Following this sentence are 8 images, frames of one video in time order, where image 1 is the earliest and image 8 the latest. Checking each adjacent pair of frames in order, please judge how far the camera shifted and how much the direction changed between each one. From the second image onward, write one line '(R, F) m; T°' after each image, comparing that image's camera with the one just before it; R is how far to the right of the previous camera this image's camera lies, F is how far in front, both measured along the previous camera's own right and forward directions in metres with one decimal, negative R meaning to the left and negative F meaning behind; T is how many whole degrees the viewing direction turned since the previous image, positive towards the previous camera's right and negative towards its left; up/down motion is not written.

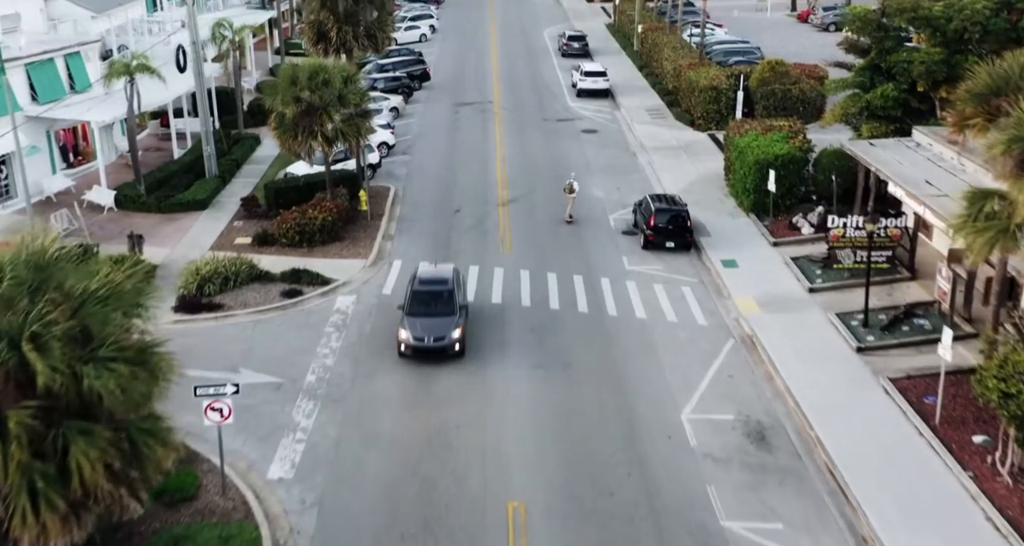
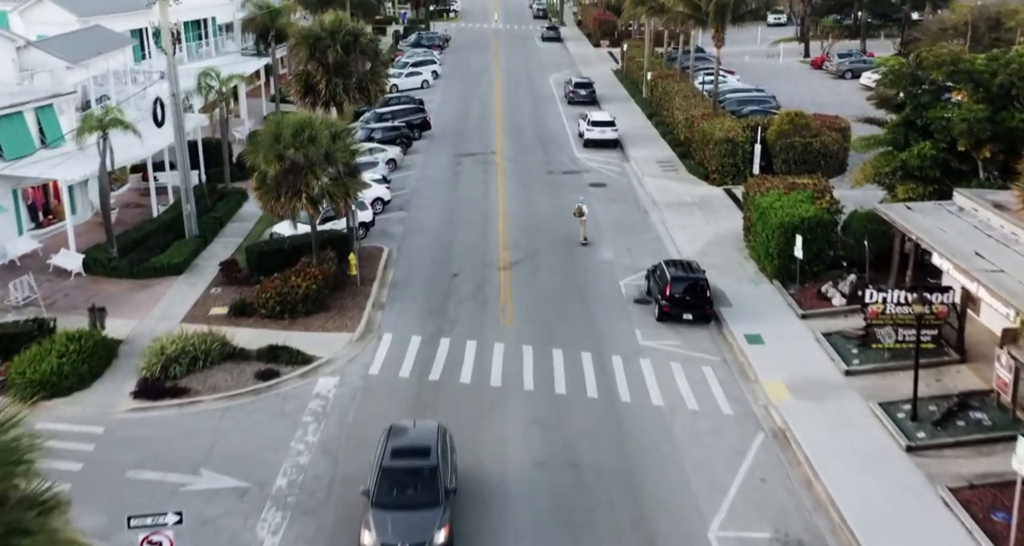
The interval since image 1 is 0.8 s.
(+0.1, +2.4) m; 0°
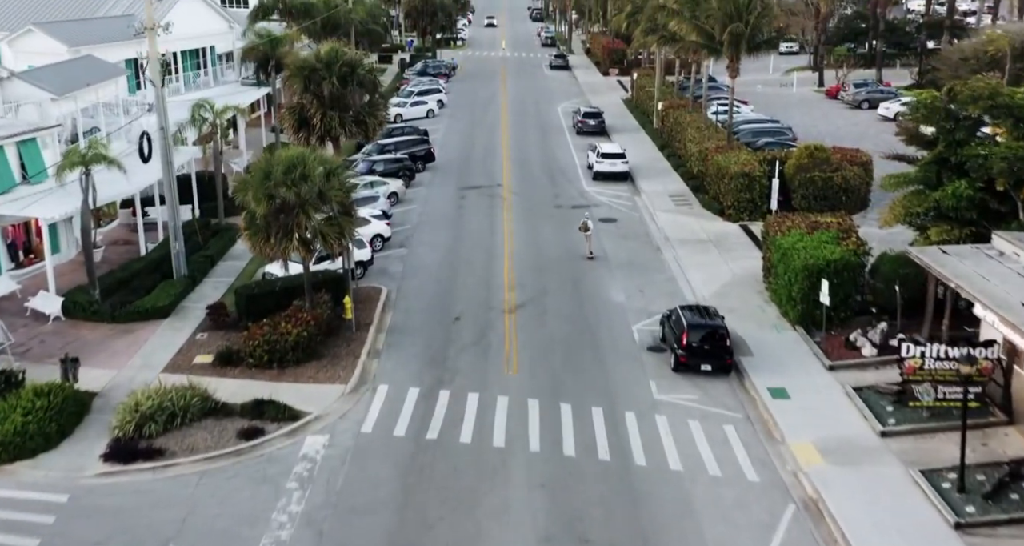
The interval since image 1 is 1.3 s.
(+0.1, +1.6) m; 0°
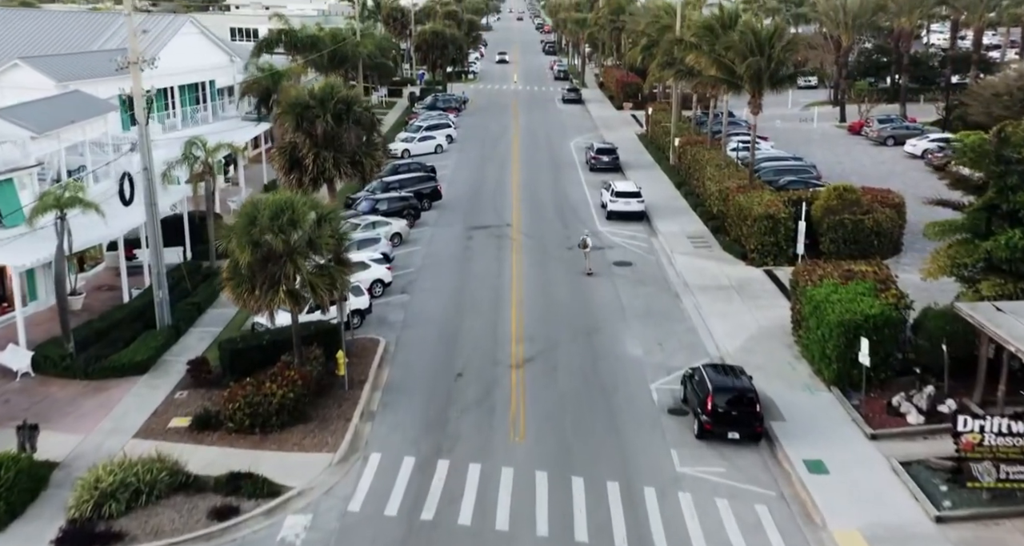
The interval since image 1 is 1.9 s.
(+0.1, +2.0) m; -1°
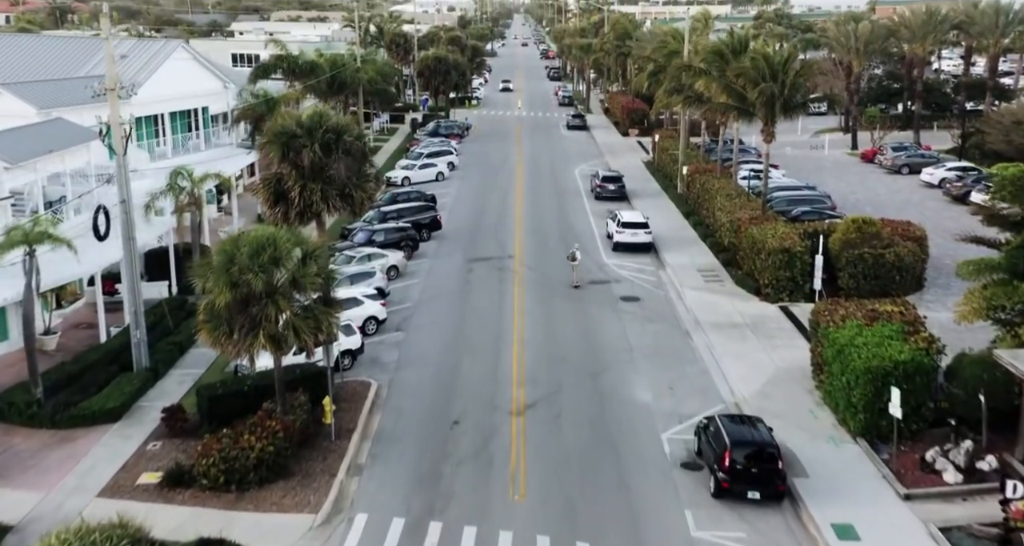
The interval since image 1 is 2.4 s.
(+0.1, +1.6) m; 0°
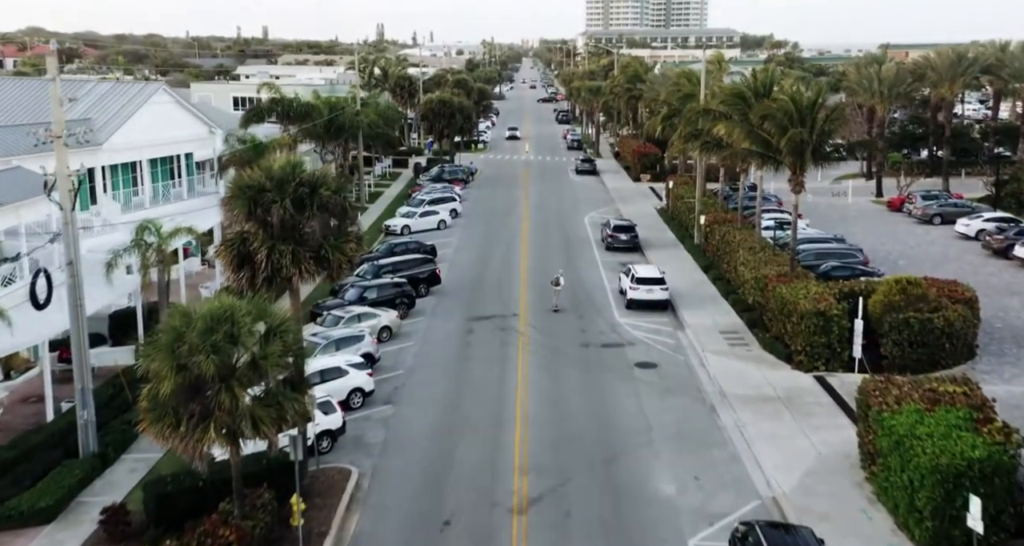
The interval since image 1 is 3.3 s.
(+0.2, +3.1) m; -1°
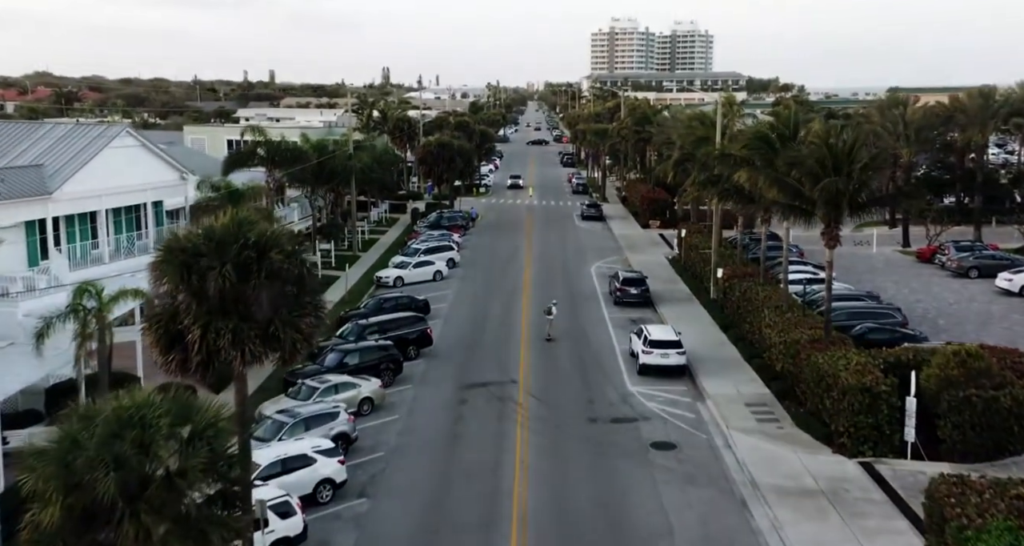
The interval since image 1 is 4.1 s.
(+0.2, +3.6) m; 0°
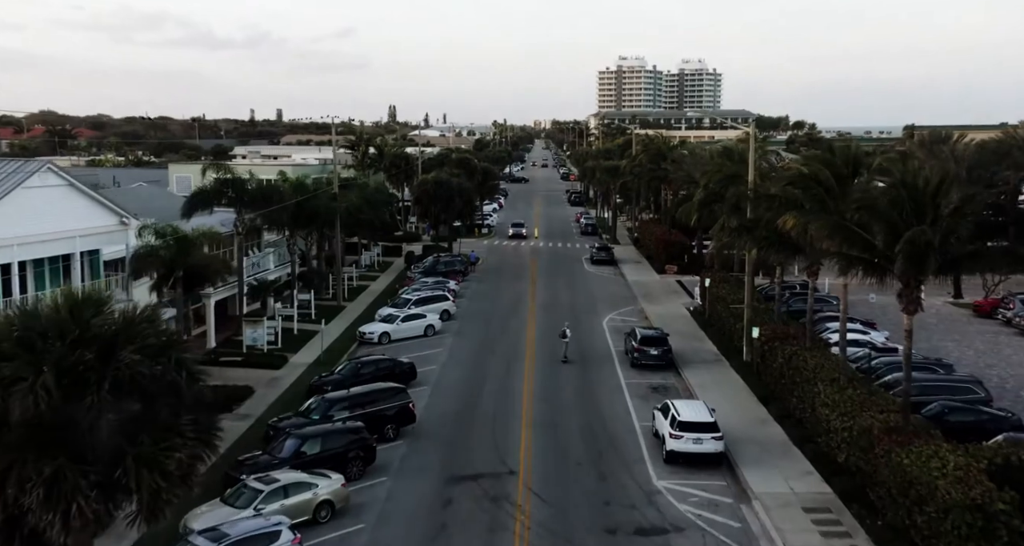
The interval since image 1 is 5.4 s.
(+0.2, +5.7) m; 0°
